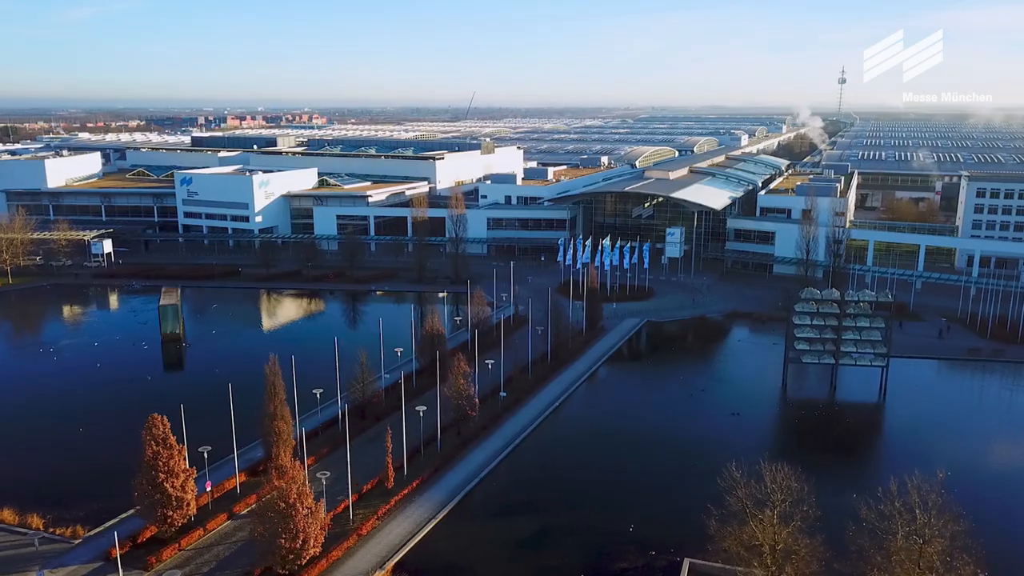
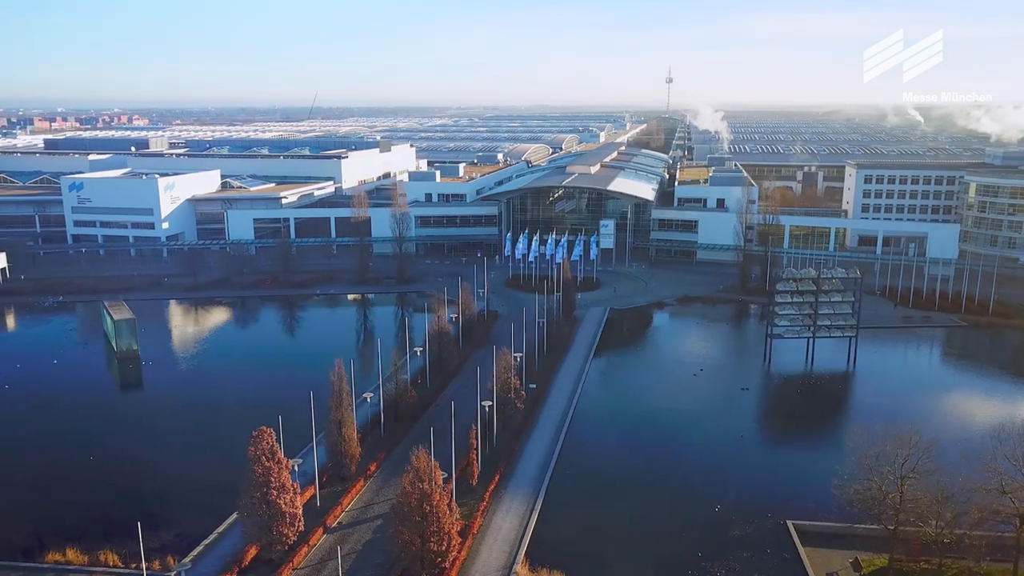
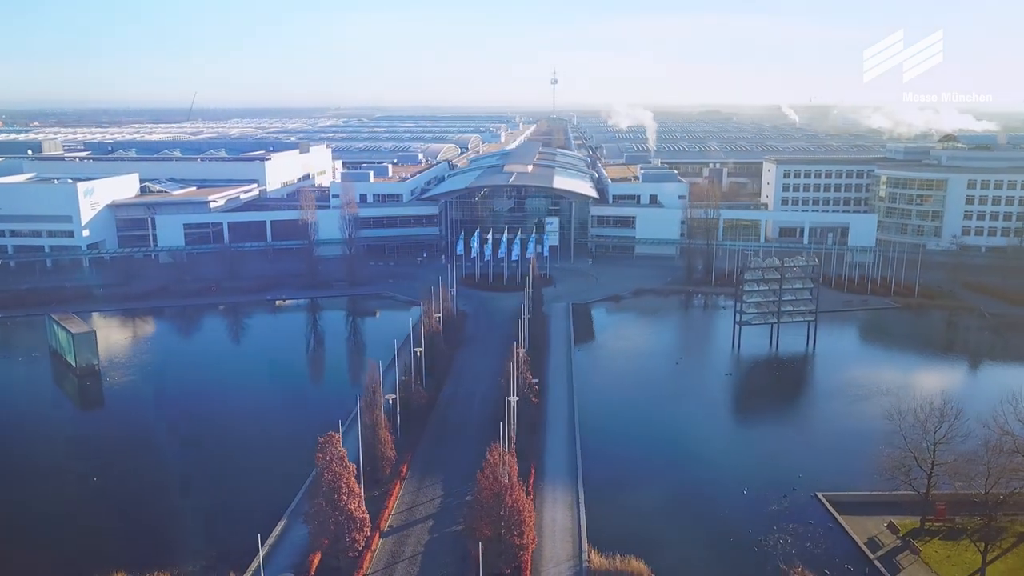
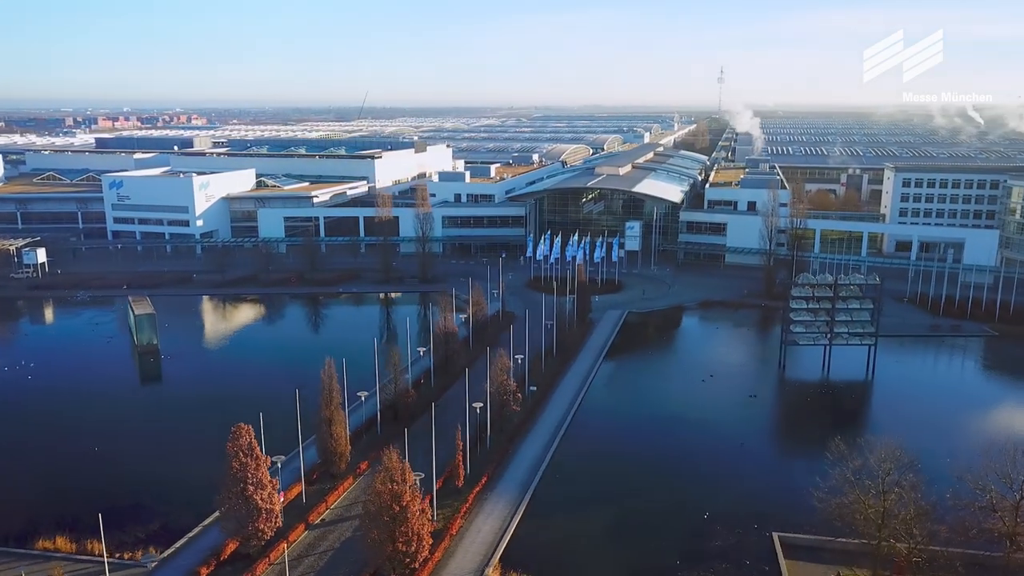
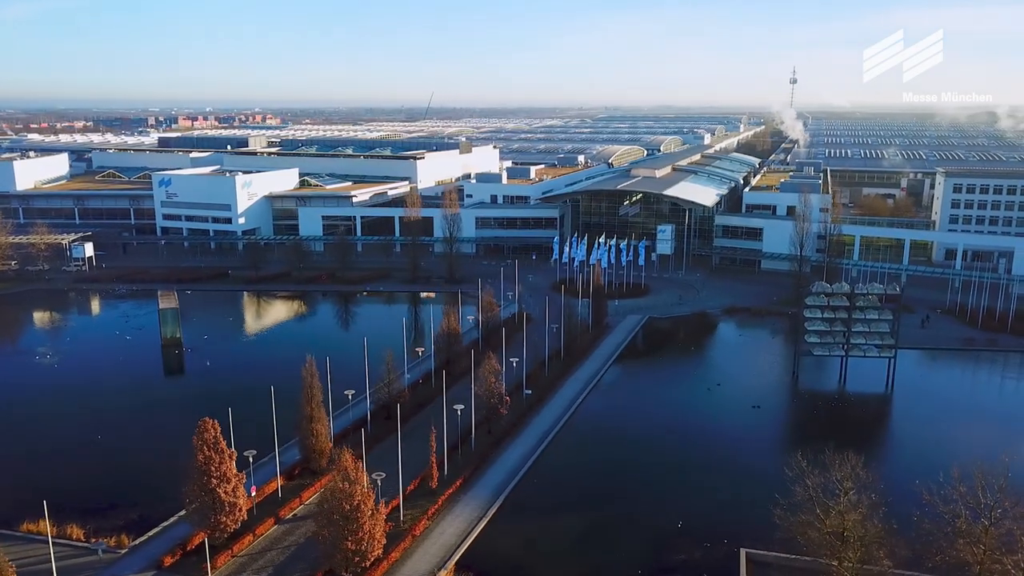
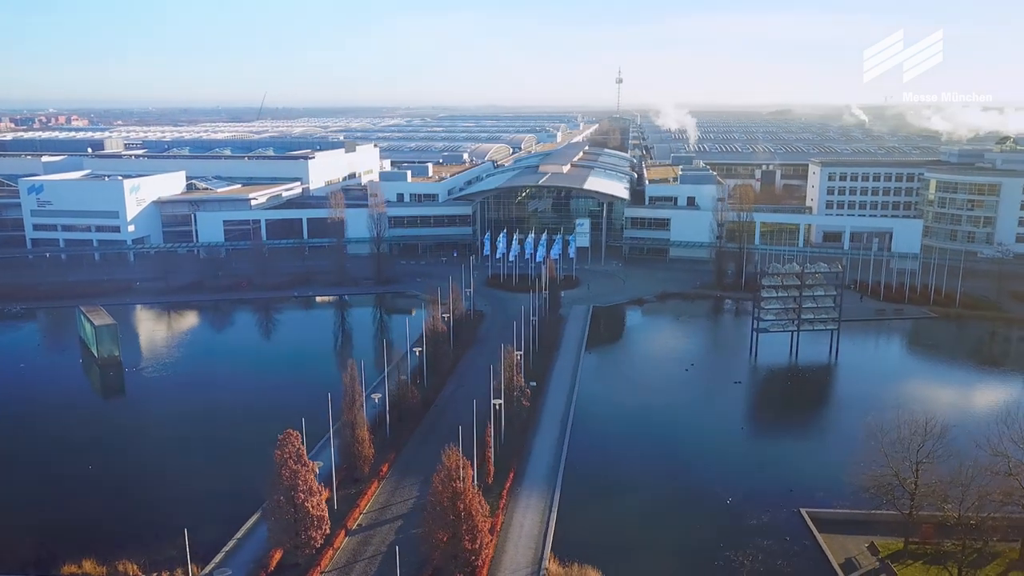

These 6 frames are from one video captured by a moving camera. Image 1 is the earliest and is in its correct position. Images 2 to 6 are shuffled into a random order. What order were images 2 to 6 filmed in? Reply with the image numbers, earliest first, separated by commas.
5, 4, 2, 6, 3
